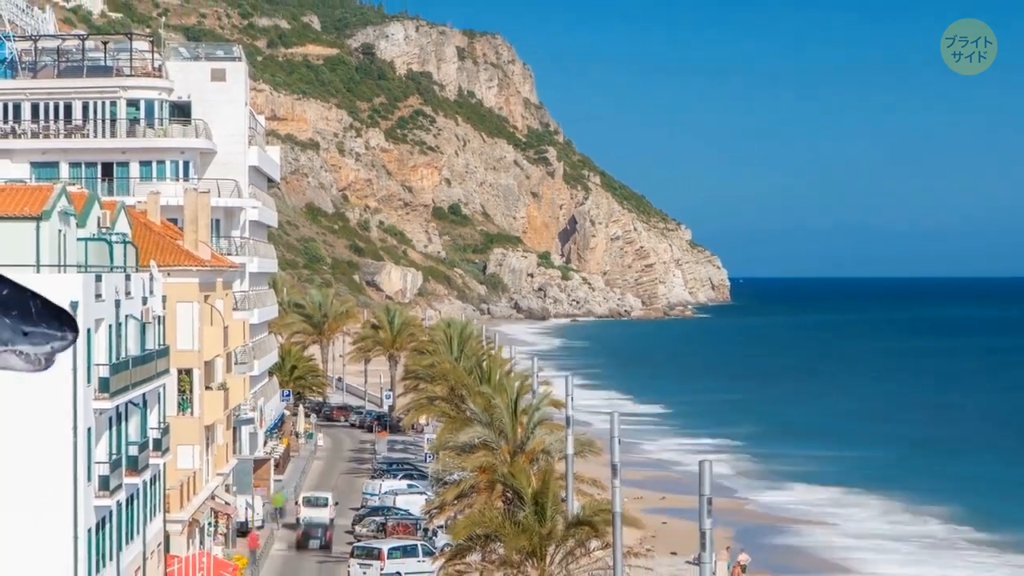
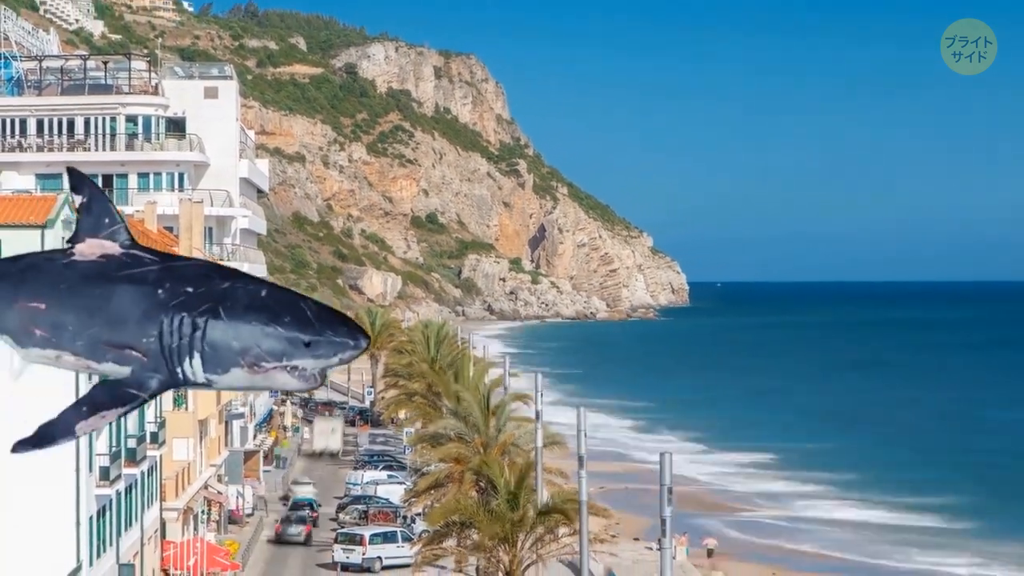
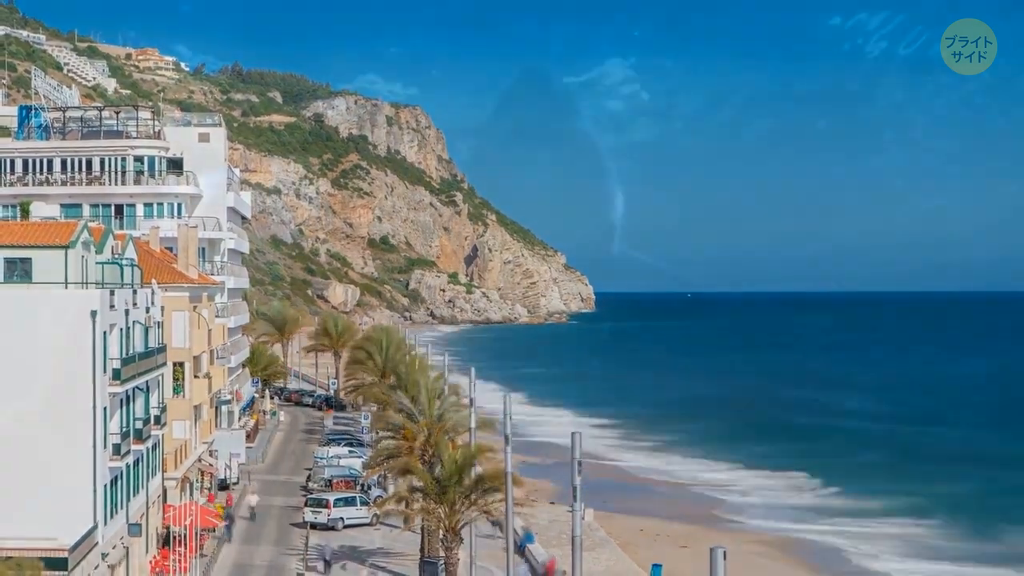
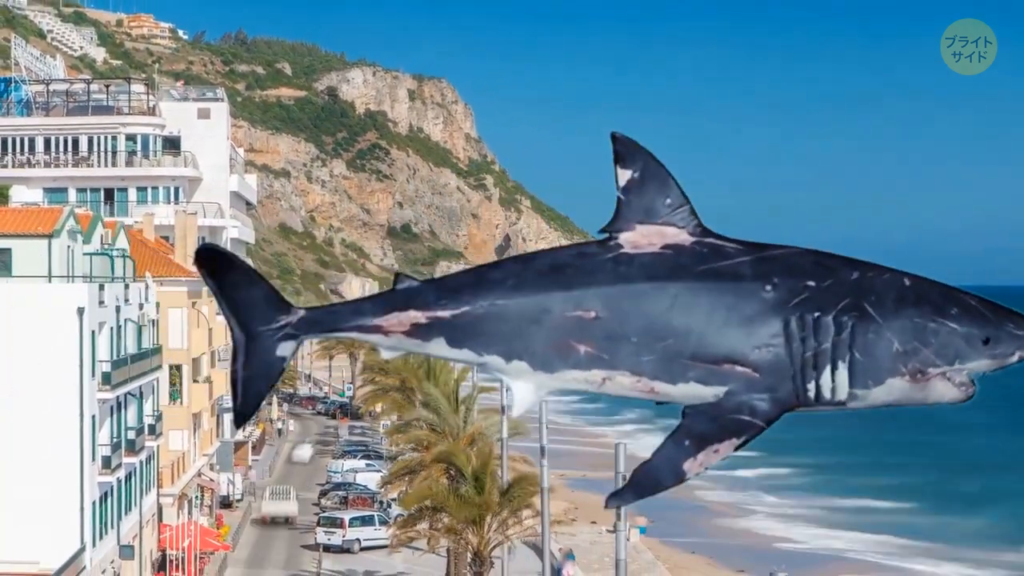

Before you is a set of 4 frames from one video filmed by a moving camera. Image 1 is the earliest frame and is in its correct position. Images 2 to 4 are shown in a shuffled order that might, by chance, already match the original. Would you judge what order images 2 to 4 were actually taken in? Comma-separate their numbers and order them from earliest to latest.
2, 4, 3
